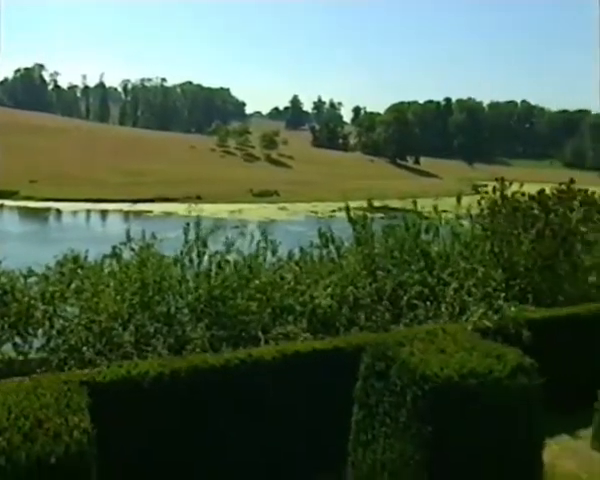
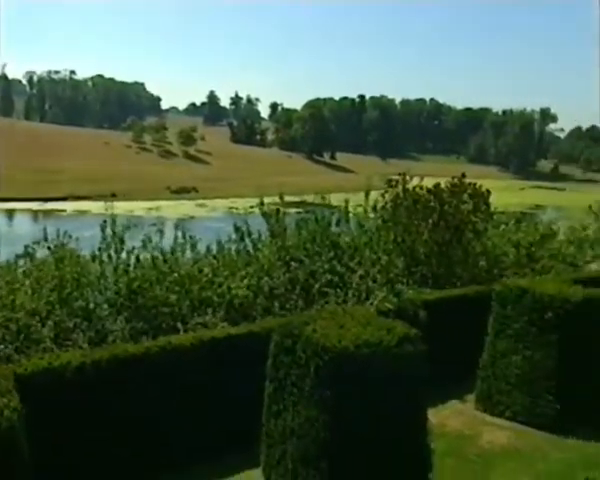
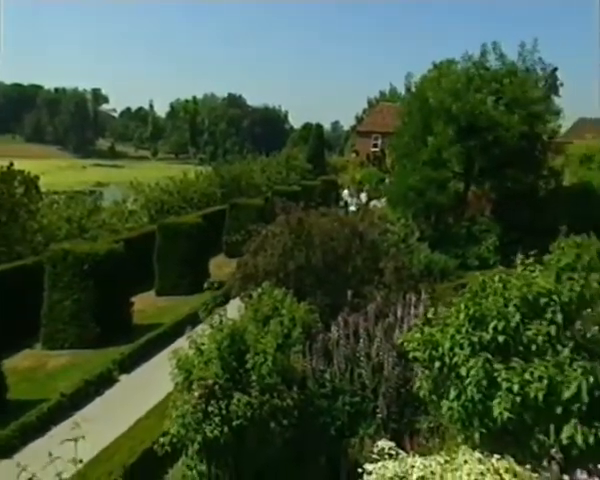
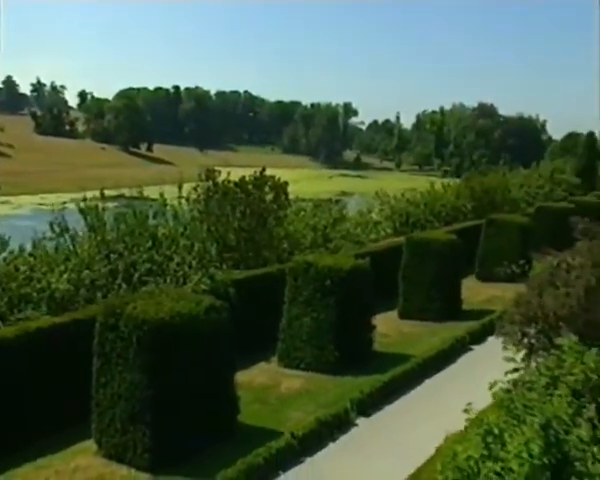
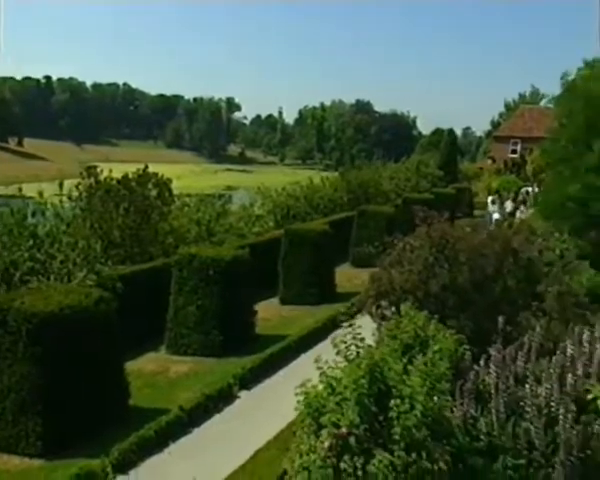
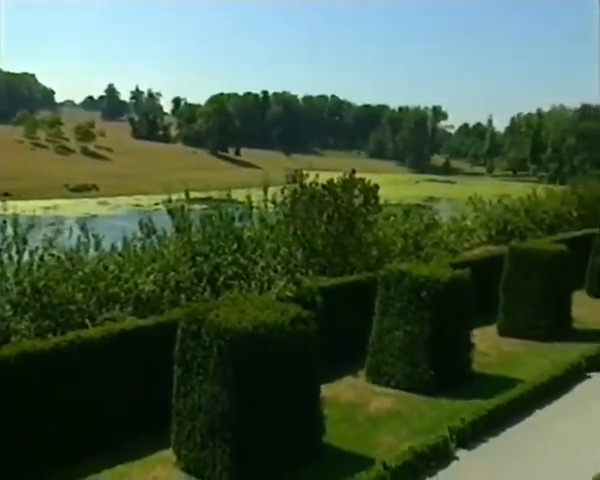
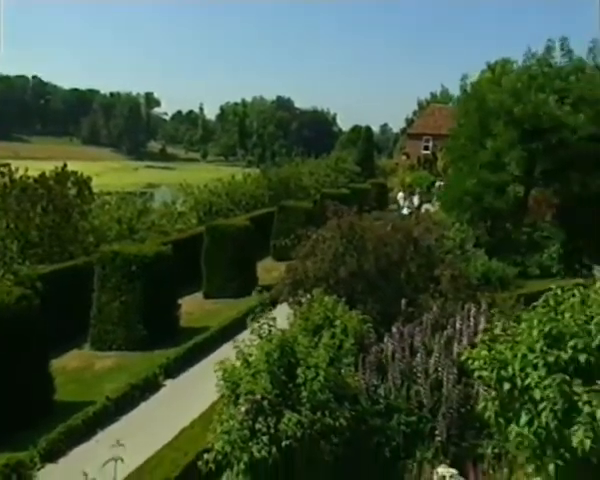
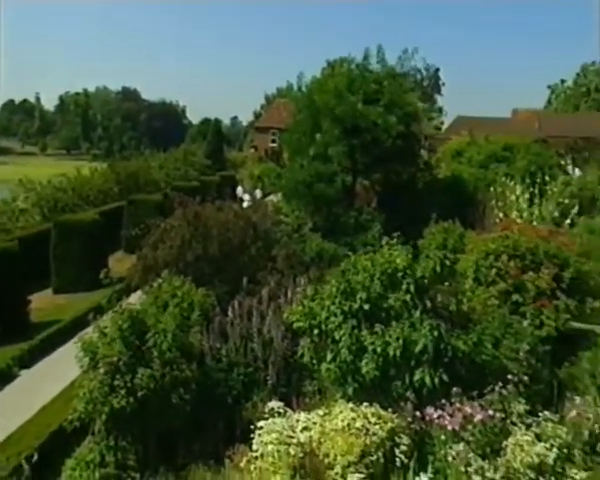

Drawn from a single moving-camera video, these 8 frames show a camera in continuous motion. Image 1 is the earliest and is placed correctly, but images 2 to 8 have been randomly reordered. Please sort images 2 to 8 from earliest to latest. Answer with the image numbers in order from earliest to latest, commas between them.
2, 6, 4, 5, 7, 3, 8
